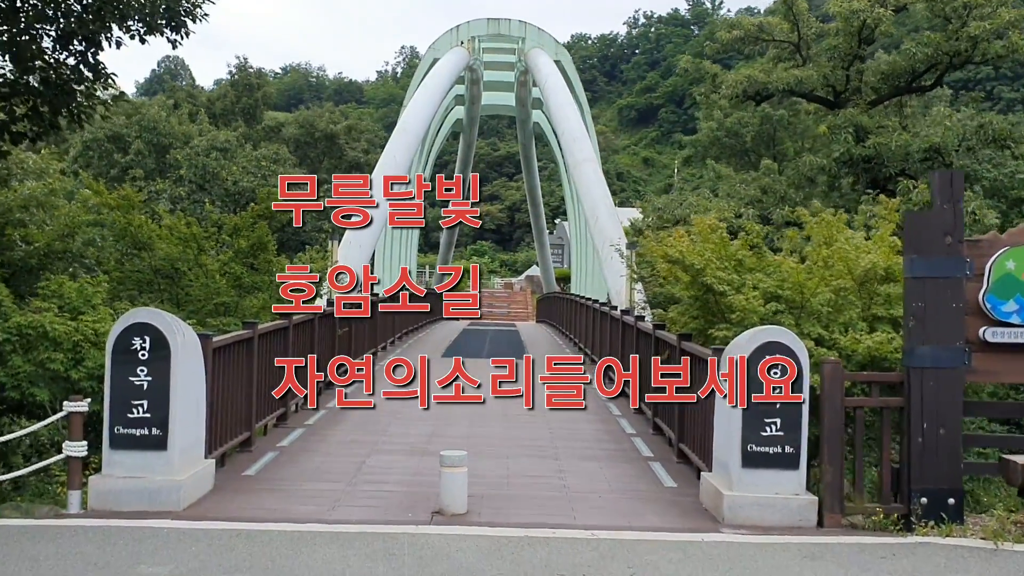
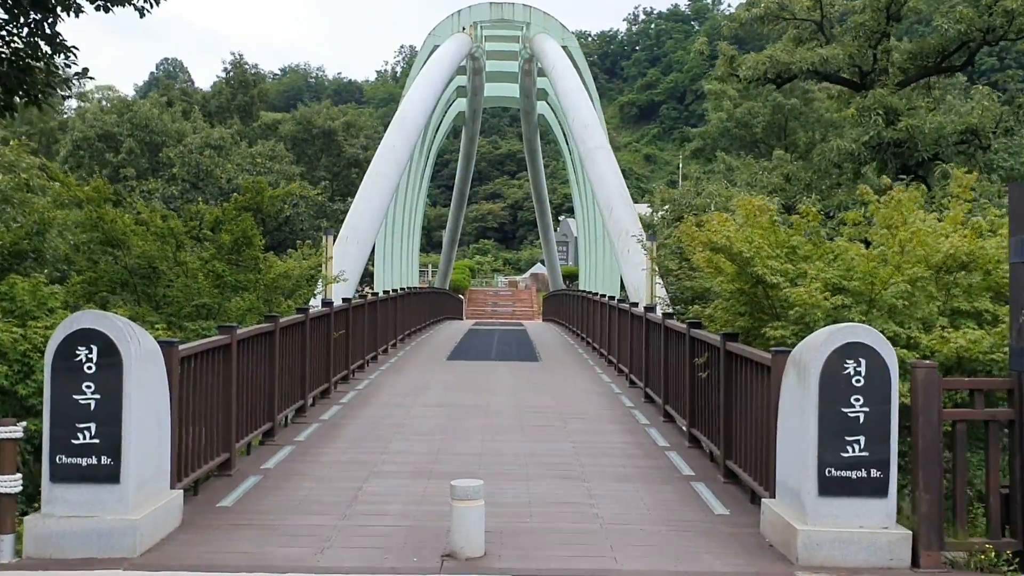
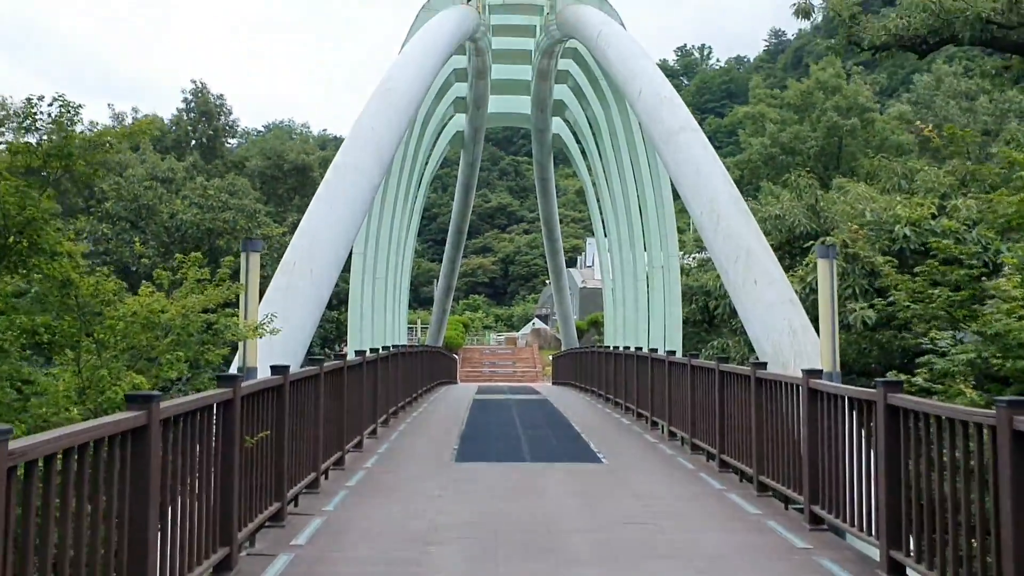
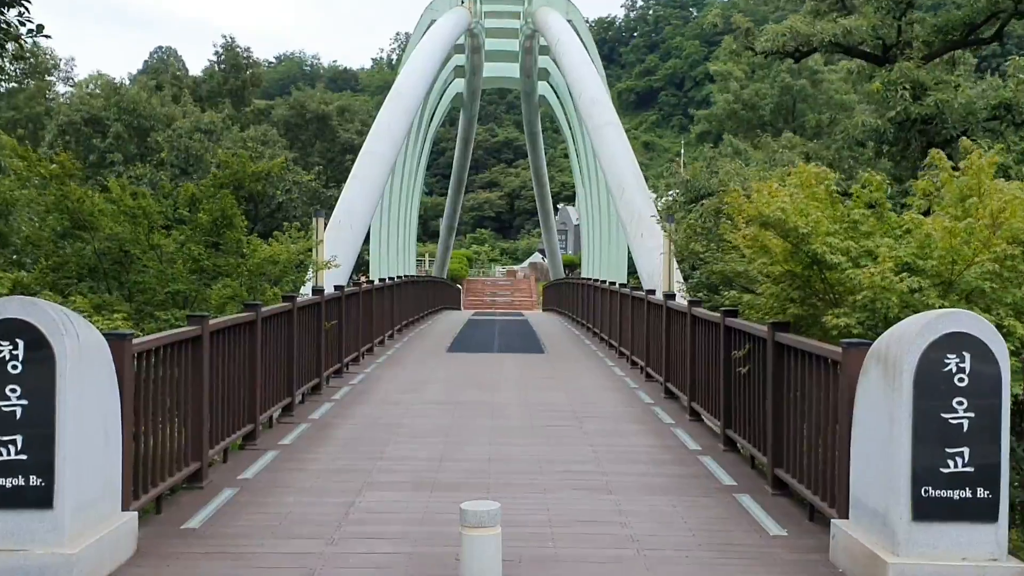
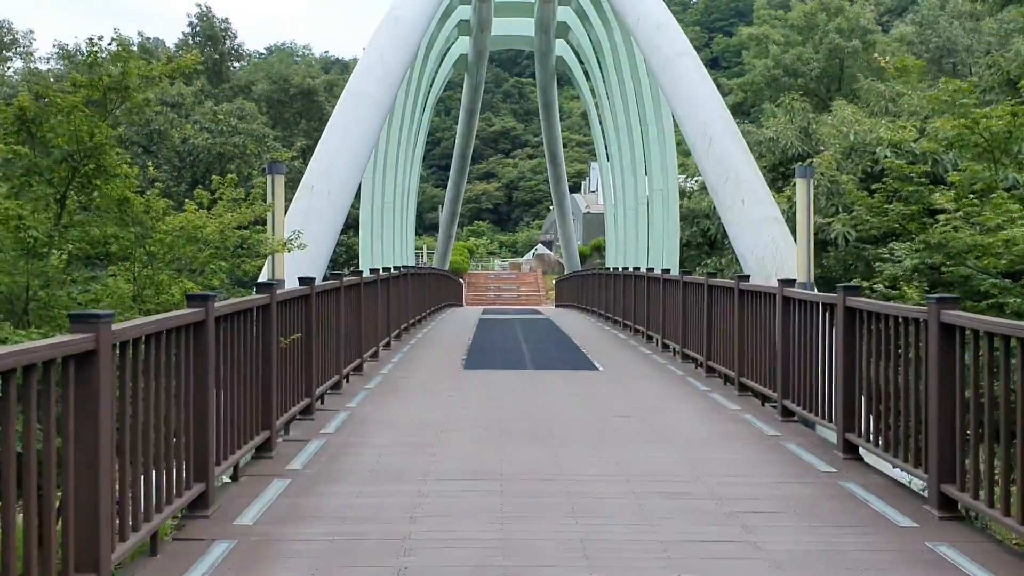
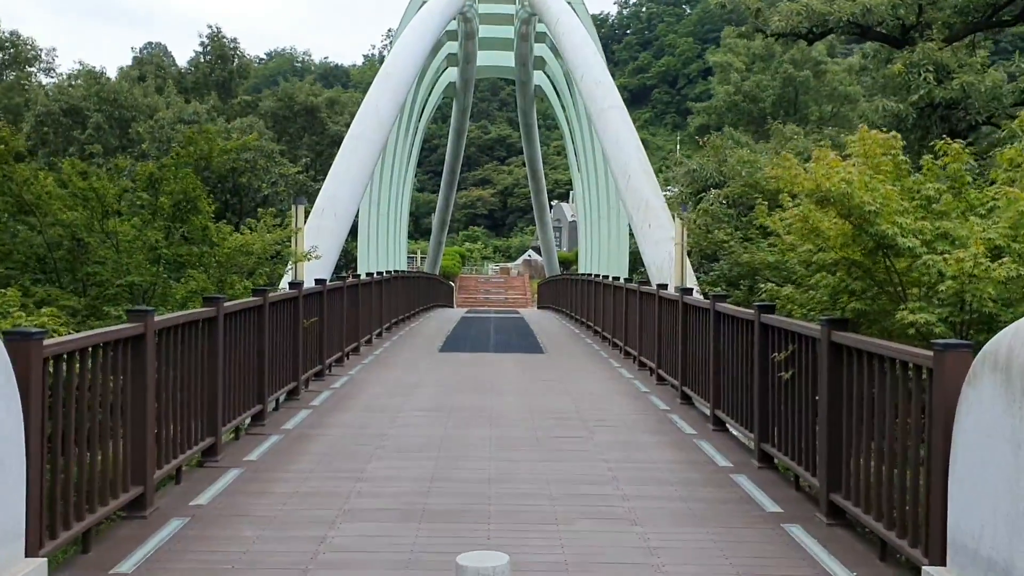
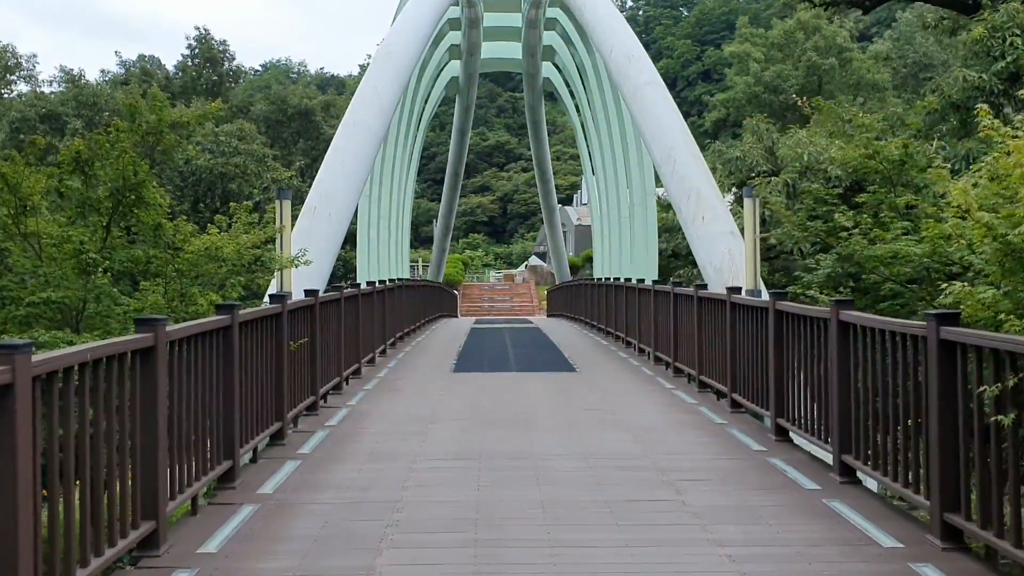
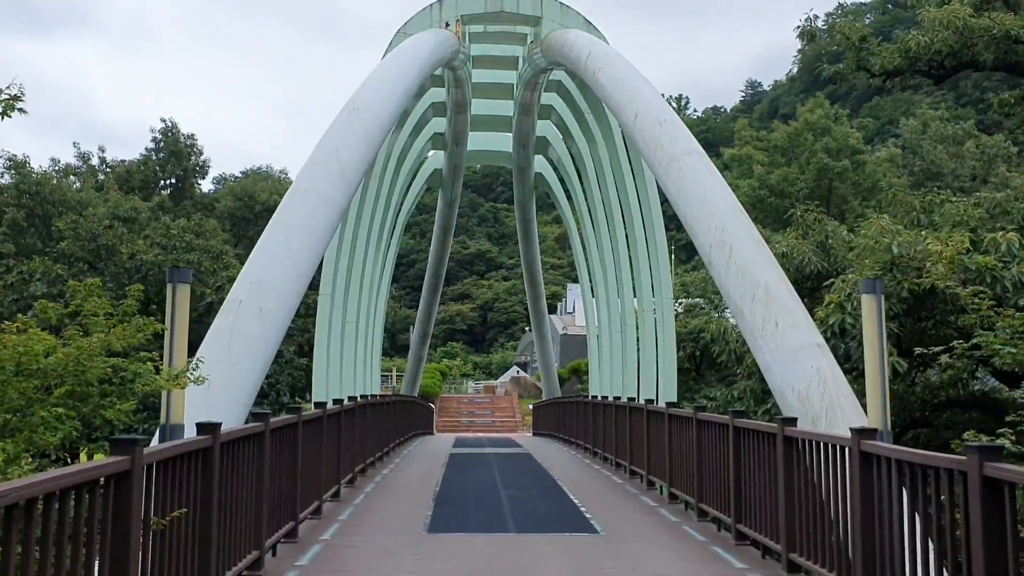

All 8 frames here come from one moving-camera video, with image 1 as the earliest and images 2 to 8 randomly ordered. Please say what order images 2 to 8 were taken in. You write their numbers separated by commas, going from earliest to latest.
2, 4, 6, 7, 5, 3, 8
